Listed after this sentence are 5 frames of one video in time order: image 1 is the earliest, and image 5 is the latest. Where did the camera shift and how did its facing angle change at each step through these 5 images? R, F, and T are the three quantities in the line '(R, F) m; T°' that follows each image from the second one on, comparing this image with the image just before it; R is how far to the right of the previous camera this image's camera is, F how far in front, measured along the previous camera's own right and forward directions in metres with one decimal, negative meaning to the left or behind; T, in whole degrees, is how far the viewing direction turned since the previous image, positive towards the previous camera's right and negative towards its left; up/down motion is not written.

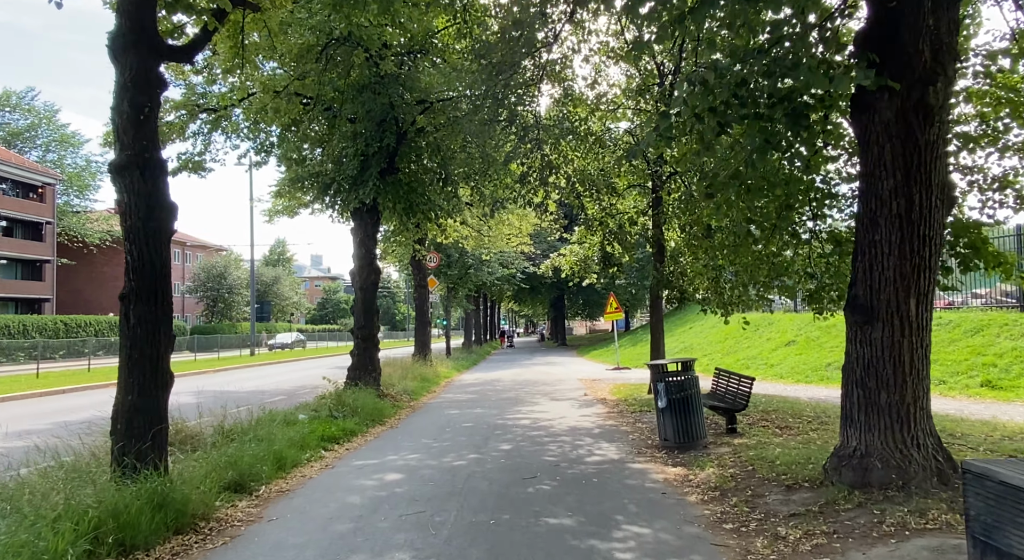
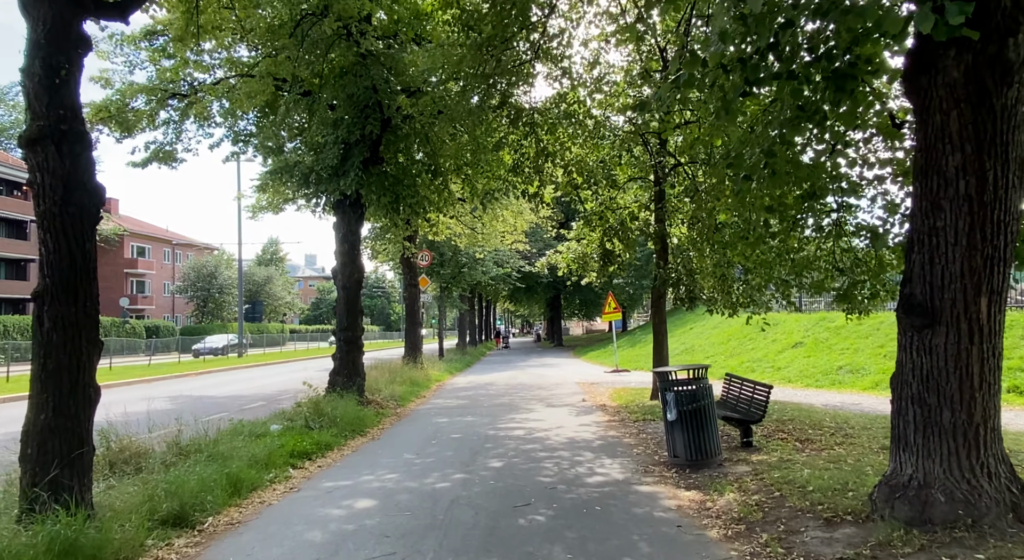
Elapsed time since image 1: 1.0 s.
(+0.1, +0.9) m; 0°
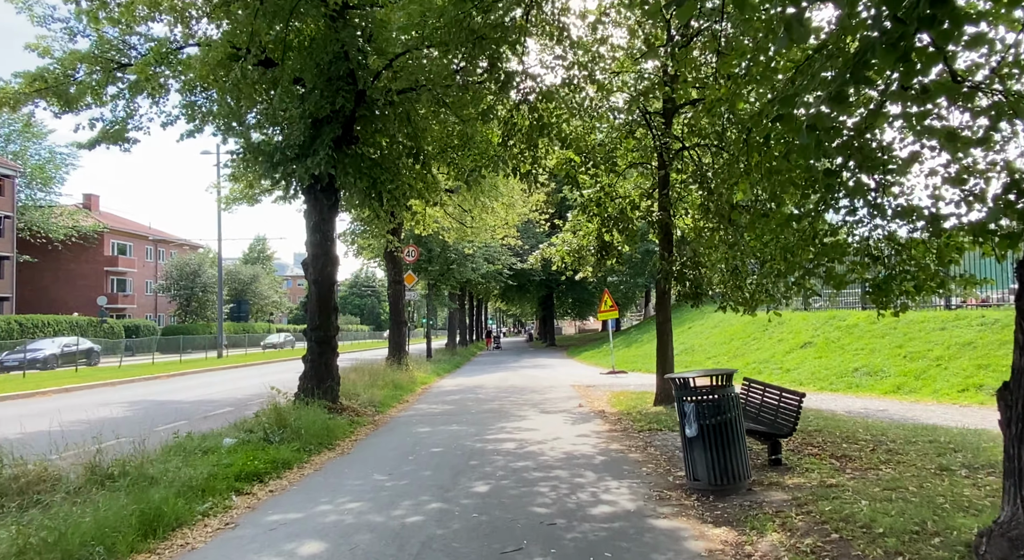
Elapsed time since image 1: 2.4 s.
(0.0, +1.2) m; +1°
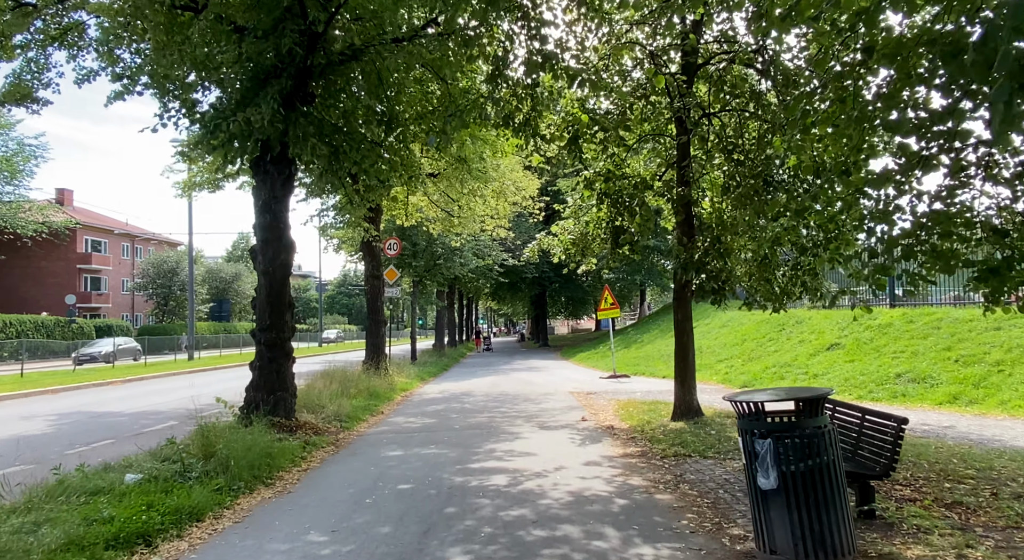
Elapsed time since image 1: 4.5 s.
(0.0, +2.0) m; +1°
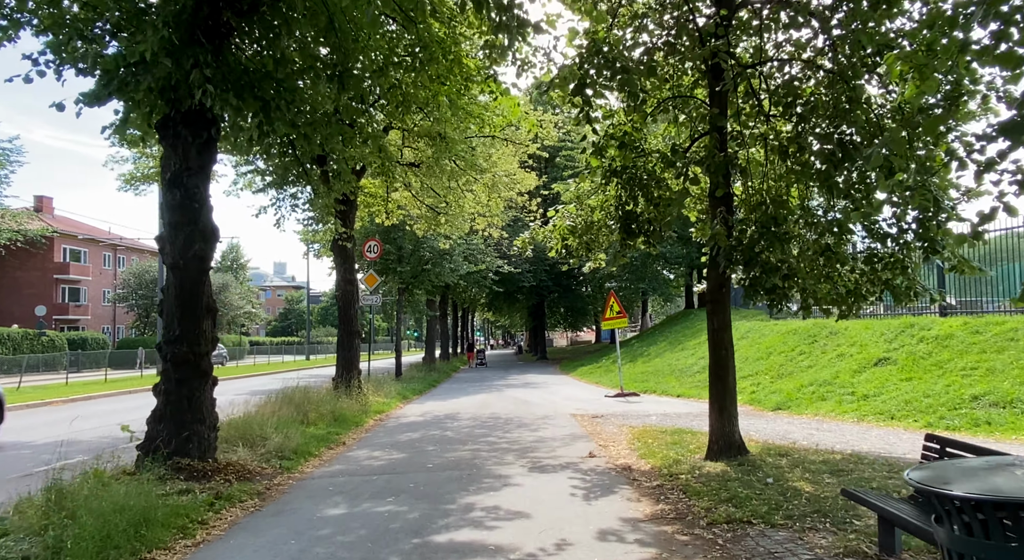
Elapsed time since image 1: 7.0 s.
(+0.1, +2.3) m; 0°
